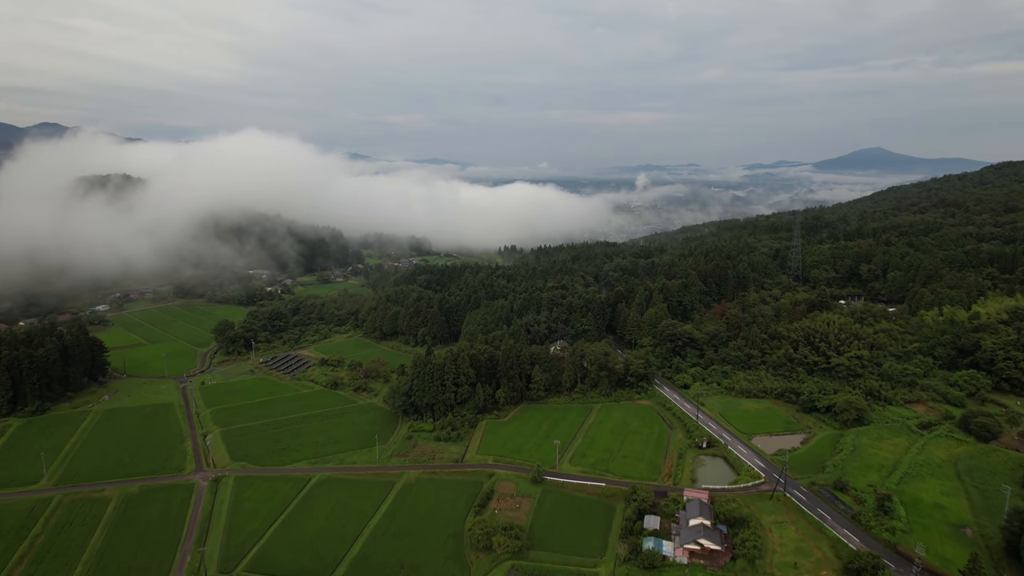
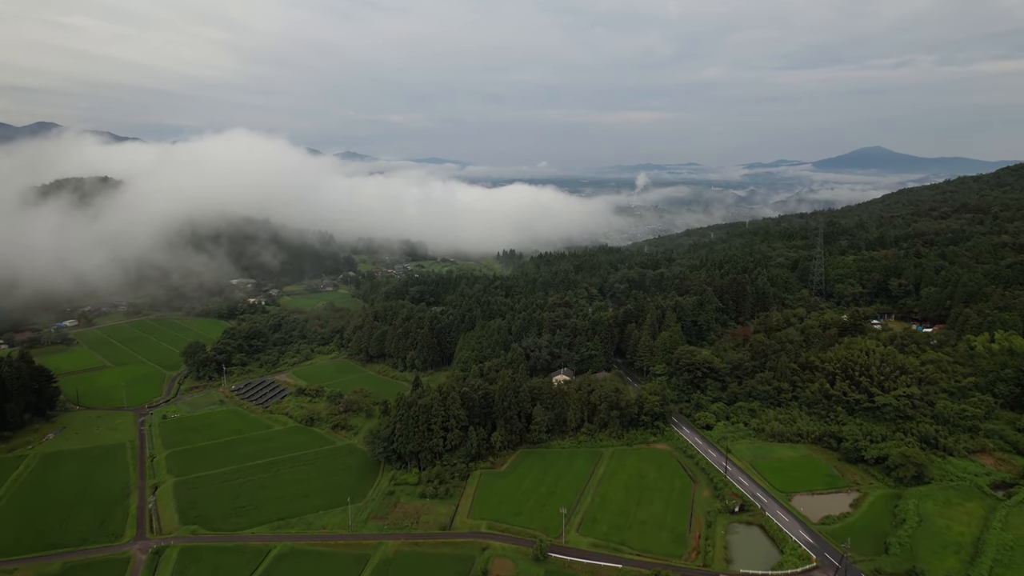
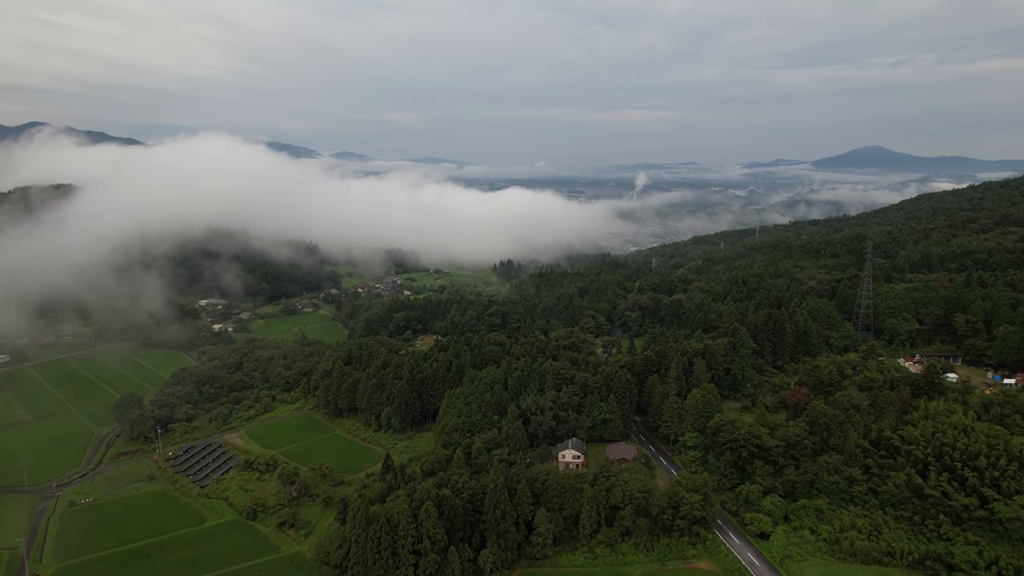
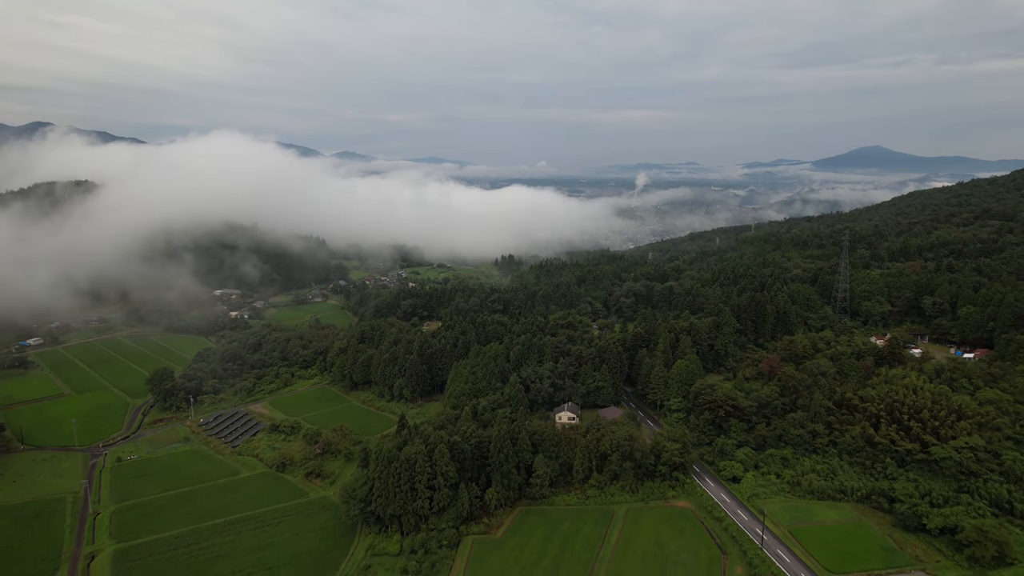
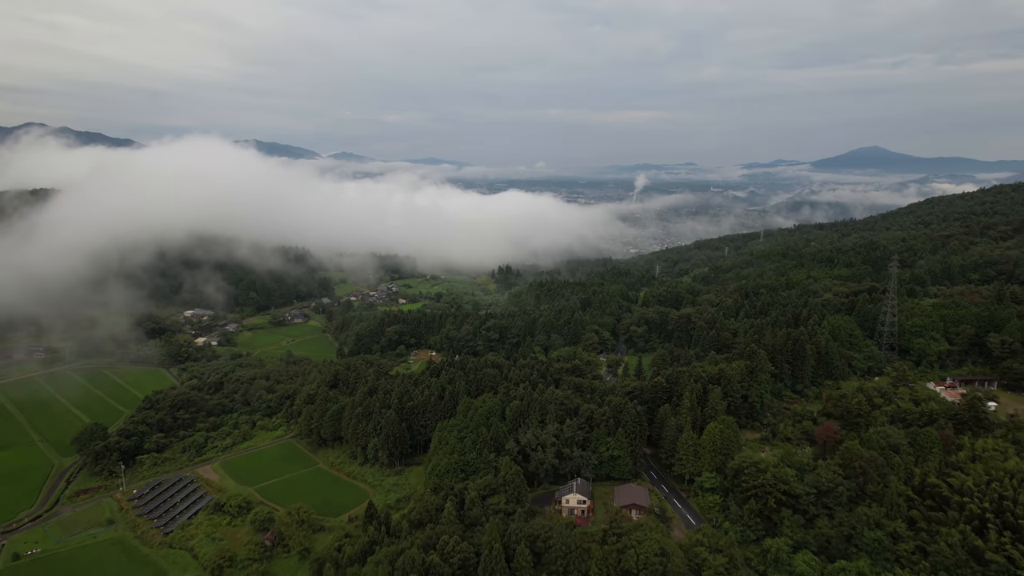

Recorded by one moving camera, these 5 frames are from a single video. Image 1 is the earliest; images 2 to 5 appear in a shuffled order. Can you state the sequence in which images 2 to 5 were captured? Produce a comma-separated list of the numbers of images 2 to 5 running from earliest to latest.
2, 4, 3, 5
